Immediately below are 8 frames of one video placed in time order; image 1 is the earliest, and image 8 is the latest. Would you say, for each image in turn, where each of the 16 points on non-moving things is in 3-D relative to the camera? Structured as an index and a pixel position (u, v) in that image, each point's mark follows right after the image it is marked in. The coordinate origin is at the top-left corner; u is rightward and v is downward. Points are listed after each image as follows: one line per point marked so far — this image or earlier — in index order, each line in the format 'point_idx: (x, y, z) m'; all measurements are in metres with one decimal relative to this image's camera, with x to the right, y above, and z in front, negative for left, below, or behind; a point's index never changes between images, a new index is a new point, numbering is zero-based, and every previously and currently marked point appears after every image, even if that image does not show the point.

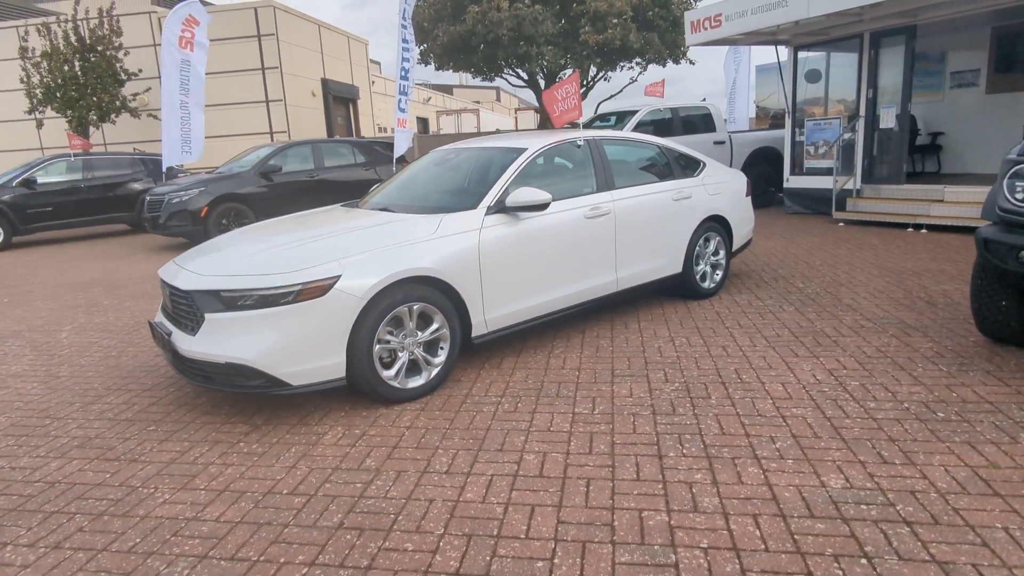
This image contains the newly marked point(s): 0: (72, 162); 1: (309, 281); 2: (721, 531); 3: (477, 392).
0: (-10.3, +3.0, +14.1) m
1: (-1.3, 0.0, +3.8) m
2: (+0.9, -1.1, +2.7) m
3: (-0.3, -0.7, +4.3) m
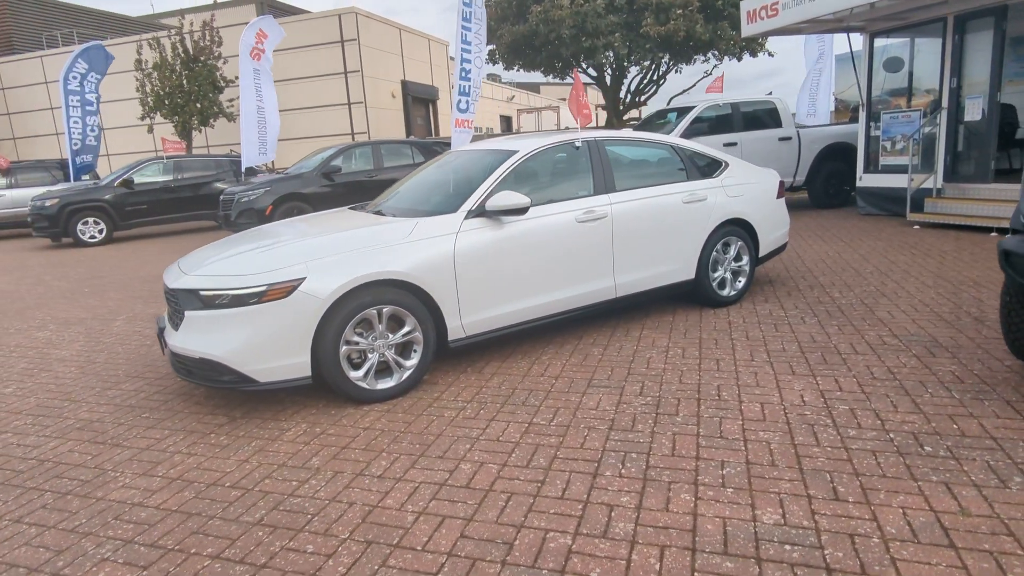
0: (-8.9, +3.2, +15.5) m
1: (-1.6, 0.0, +3.9) m
2: (+0.4, -1.1, +2.5) m
3: (-0.5, -0.8, +4.3) m
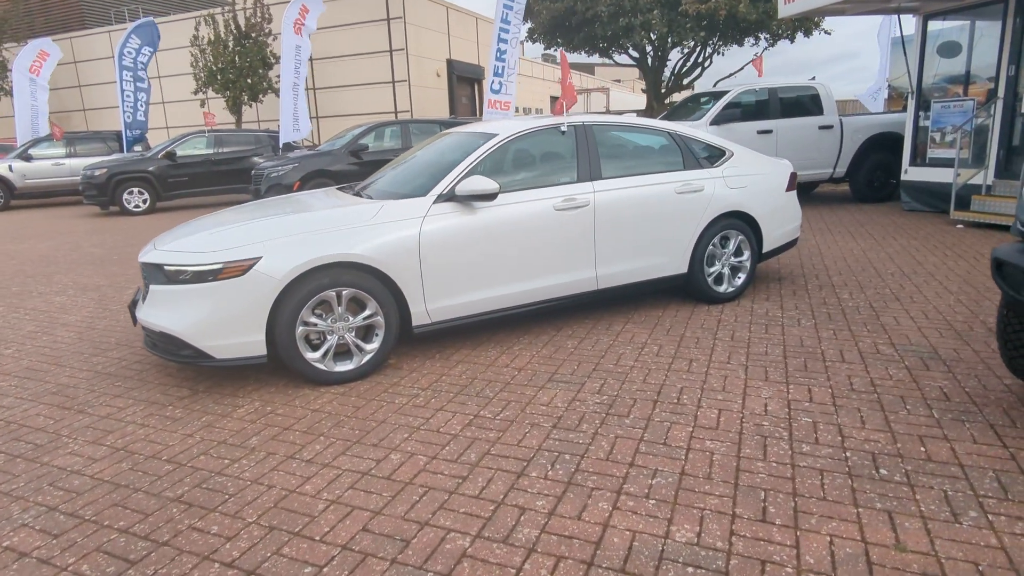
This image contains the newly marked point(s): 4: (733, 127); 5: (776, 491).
0: (-8.1, +4.0, +15.9) m
1: (-1.8, +0.2, +3.9) m
2: (0.0, -1.1, +2.4) m
3: (-0.8, -0.7, +4.2) m
4: (+4.0, +2.9, +10.8) m
5: (+1.2, -0.9, +2.8) m
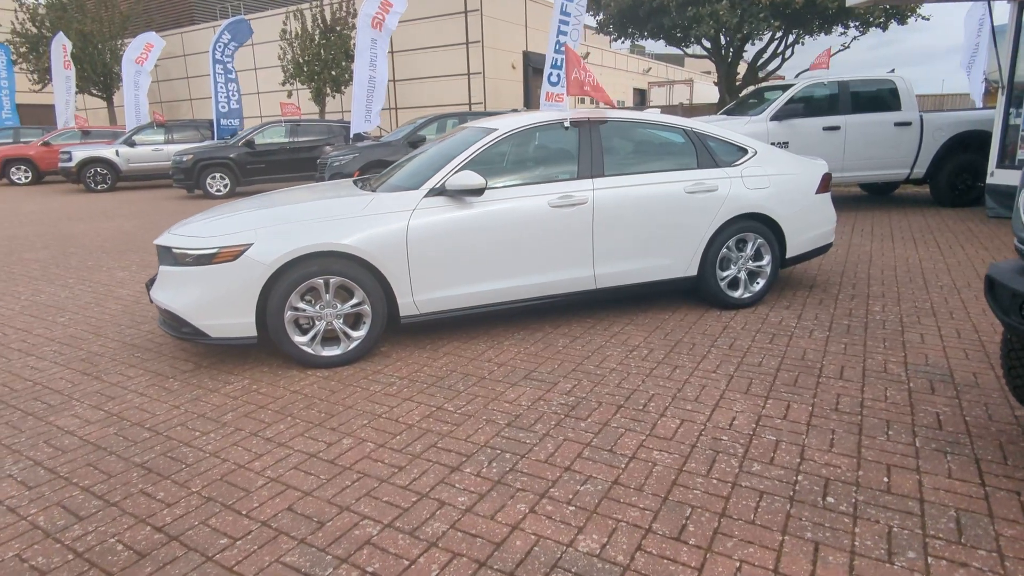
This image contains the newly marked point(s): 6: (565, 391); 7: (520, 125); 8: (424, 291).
0: (-6.4, +4.5, +16.8) m
1: (-2.0, +0.3, +4.2) m
2: (-0.4, -1.1, +2.4) m
3: (-0.9, -0.6, +4.4) m
4: (+4.8, +2.8, +10.1) m
5: (+0.9, -1.0, +2.7) m
6: (+0.3, -0.7, +3.9) m
7: (0.0, +1.3, +4.9) m
8: (-0.7, 0.0, +4.6) m
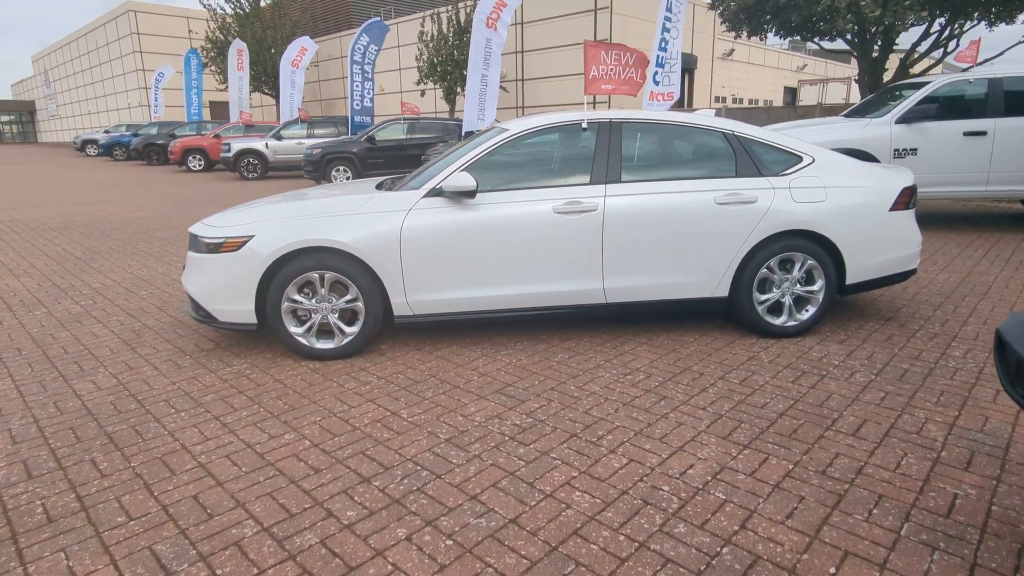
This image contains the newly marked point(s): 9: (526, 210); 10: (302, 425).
0: (-3.2, +4.8, +17.7) m
1: (-2.0, +0.4, +4.4) m
2: (-1.0, -1.1, +2.4) m
3: (-1.0, -0.6, +4.4) m
4: (+6.0, +2.3, +8.7) m
5: (+0.3, -1.1, +2.3) m
6: (+0.1, -0.7, +3.7) m
7: (+0.2, +1.3, +4.7) m
8: (-0.7, 0.0, +4.5) m
9: (+0.1, +0.6, +4.5) m
10: (-1.2, -0.8, +3.5) m
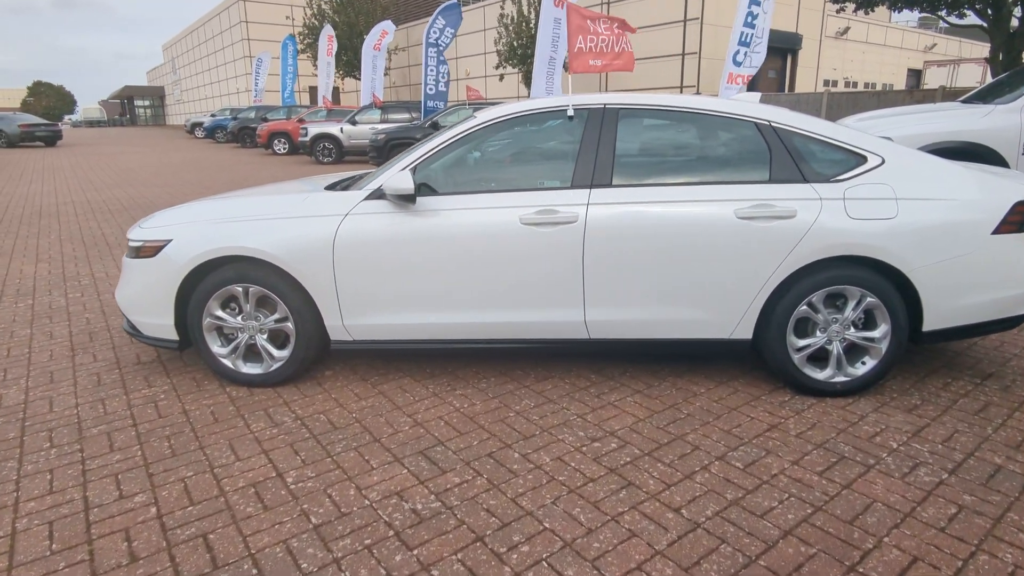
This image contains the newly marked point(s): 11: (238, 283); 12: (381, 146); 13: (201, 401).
0: (-1.3, +5.1, +17.0) m
1: (-2.3, +0.3, +3.8) m
2: (-1.6, -1.3, +1.7) m
3: (-1.3, -0.7, +3.7) m
4: (+6.4, +2.0, +6.9) m
5: (-0.3, -1.3, +1.5) m
6: (-0.3, -0.9, +2.8) m
7: (0.0, +1.1, +3.7) m
8: (-1.0, -0.2, +3.7) m
9: (-0.1, +0.4, +3.6) m
10: (-1.7, -0.9, +2.9) m
11: (-1.7, 0.0, +3.7) m
12: (-3.8, +4.1, +17.4) m
13: (-1.9, -0.7, +3.7) m
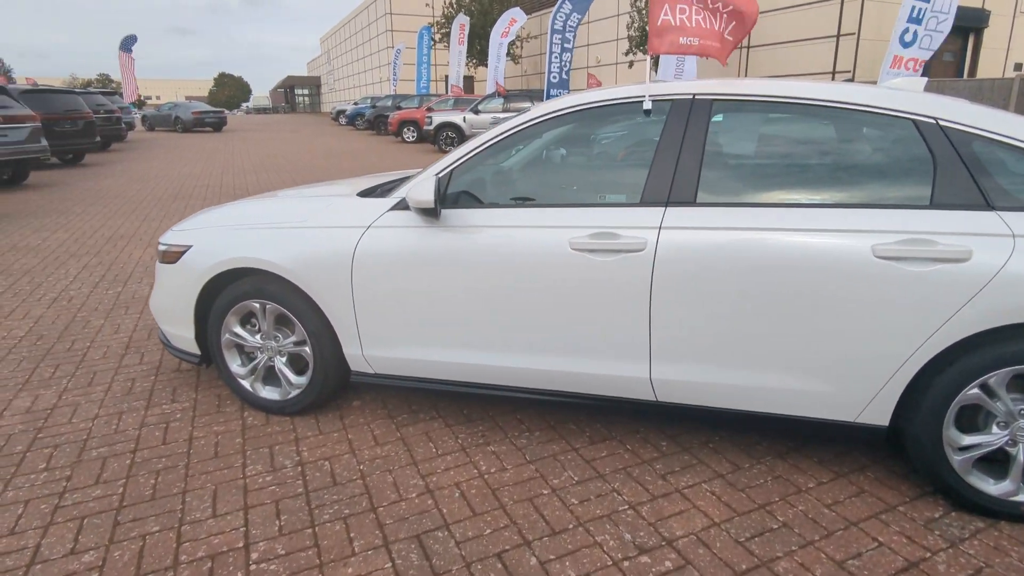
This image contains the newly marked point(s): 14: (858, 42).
0: (+1.9, +5.1, +16.1) m
1: (-2.0, +0.3, +3.5) m
2: (-1.8, -1.4, +1.4) m
3: (-1.1, -0.8, +3.2) m
4: (+7.2, +1.4, +4.7) m
5: (-0.6, -1.5, +0.9) m
6: (-0.3, -1.1, +2.1) m
7: (+0.3, +0.9, +3.0) m
8: (-0.7, -0.3, +3.2) m
9: (+0.1, +0.2, +2.8) m
10: (-1.6, -1.0, +2.5) m
11: (-1.4, -0.1, +3.3) m
12: (-0.5, +4.3, +17.0) m
13: (-1.7, -0.8, +3.4) m
14: (+10.5, +7.7, +18.6) m
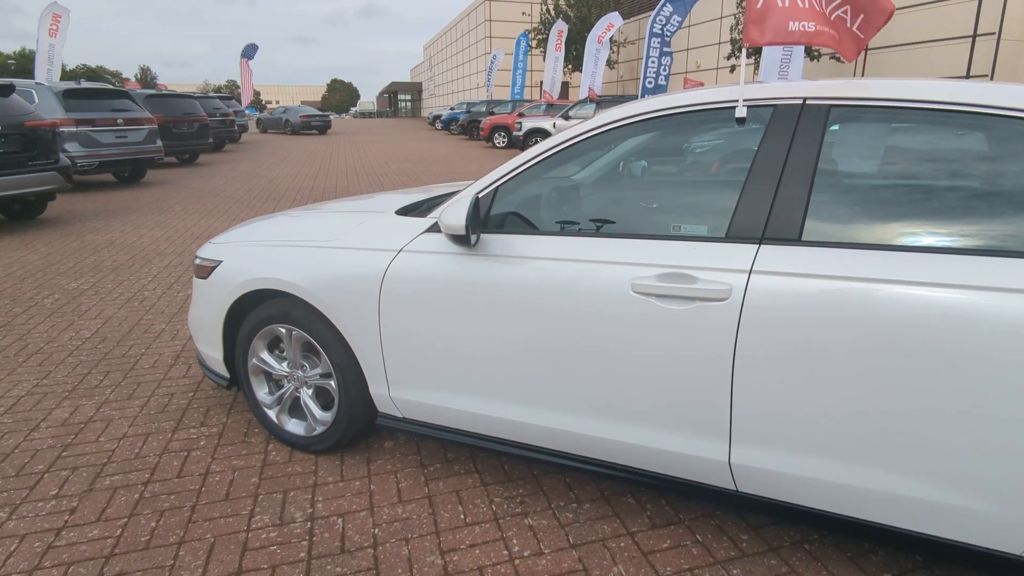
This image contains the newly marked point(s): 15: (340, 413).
0: (+4.2, +4.6, +15.2) m
1: (-1.6, +0.2, +3.3) m
2: (-1.9, -1.5, +1.1) m
3: (-0.9, -0.9, +2.8) m
4: (+7.7, +0.9, +3.2) m
5: (-0.8, -1.6, +0.4) m
6: (-0.3, -1.3, +1.7) m
7: (+0.5, +0.7, +2.4) m
8: (-0.5, -0.5, +2.8) m
9: (+0.3, 0.0, +2.3) m
10: (-1.5, -1.1, +2.2) m
11: (-1.1, -0.2, +3.0) m
12: (+1.9, +3.9, +16.4) m
13: (-1.4, -0.9, +3.1) m
14: (+13.2, +6.8, +16.5) m
15: (-0.8, -0.6, +2.9) m
